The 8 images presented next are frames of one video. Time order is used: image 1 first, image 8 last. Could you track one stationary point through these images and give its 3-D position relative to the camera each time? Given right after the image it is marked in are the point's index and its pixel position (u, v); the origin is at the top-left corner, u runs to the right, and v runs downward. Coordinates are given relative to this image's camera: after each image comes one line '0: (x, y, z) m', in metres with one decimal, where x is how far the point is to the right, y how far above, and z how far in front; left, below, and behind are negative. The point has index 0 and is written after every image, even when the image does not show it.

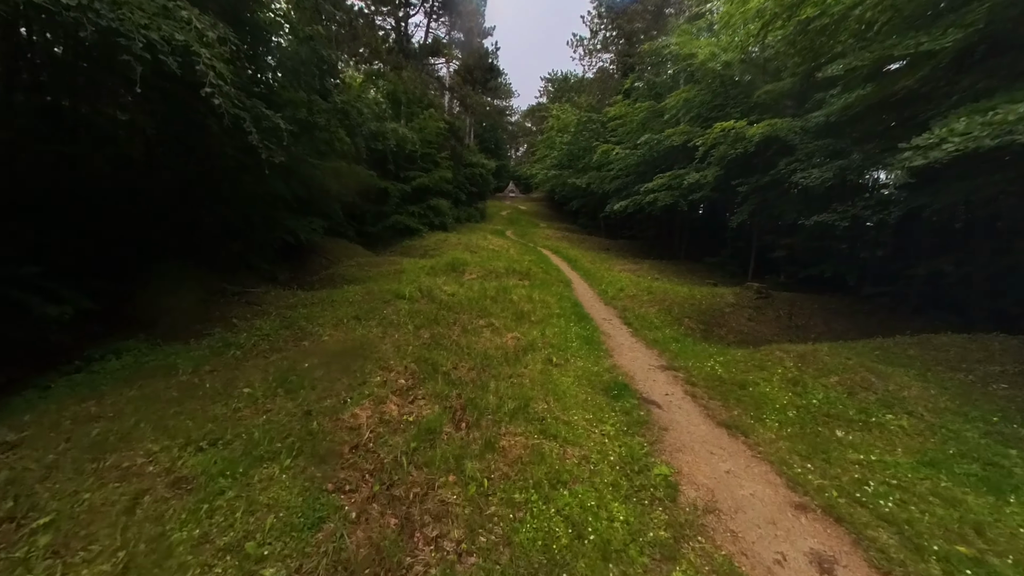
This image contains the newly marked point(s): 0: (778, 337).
0: (+11.2, -2.1, +15.0) m
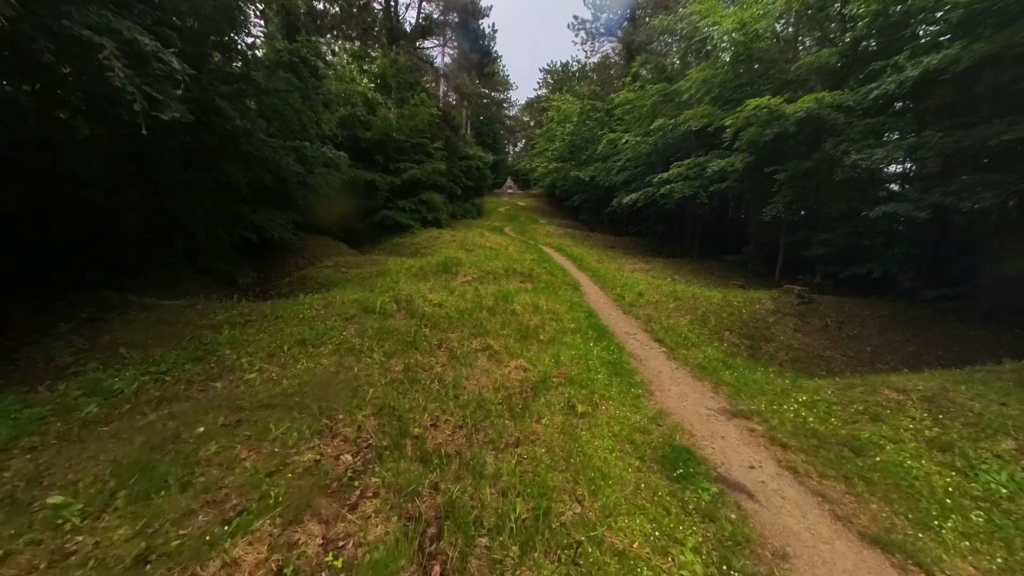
0: (+11.3, -2.2, +12.5) m
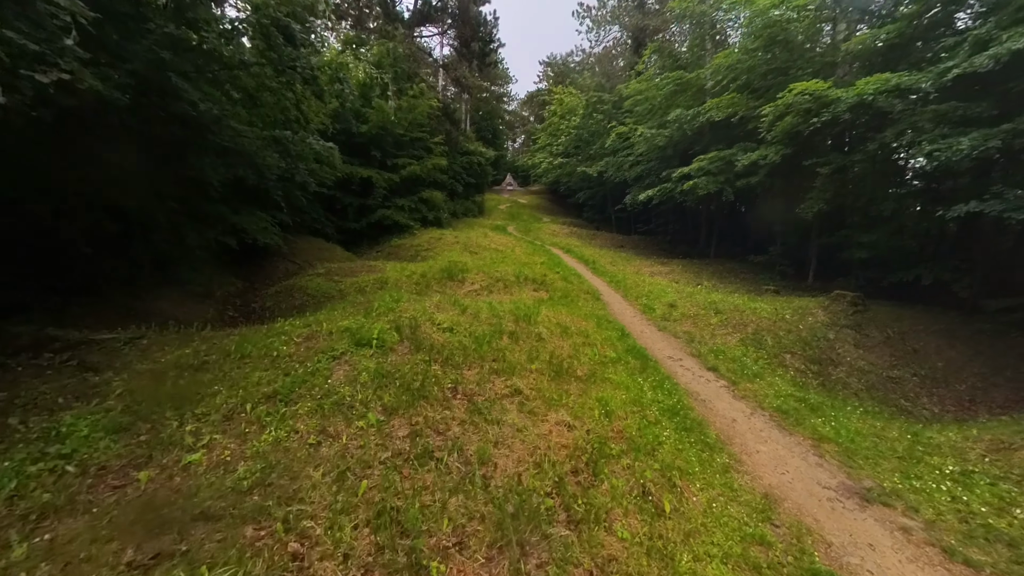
0: (+11.9, -2.6, +10.9) m
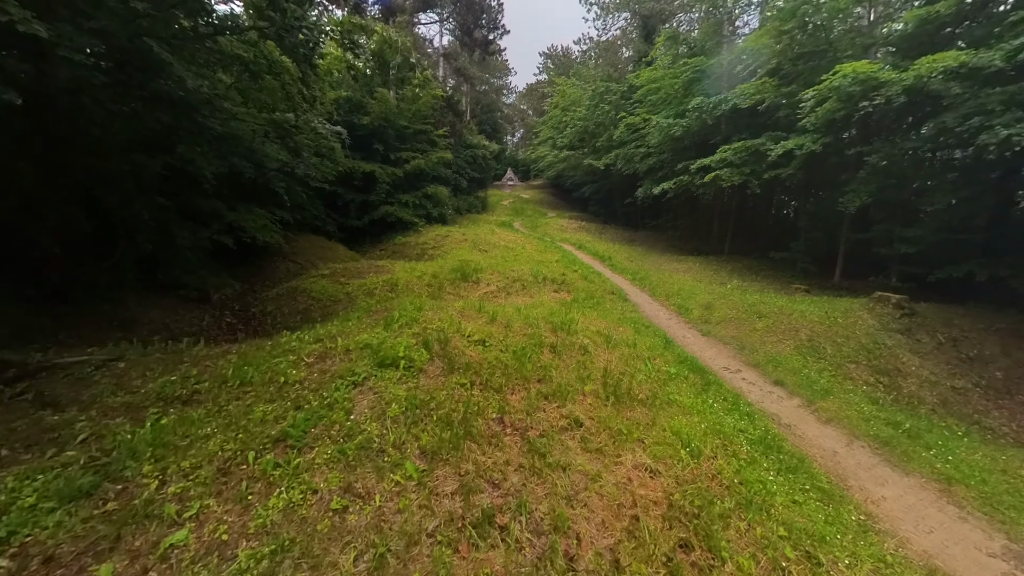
0: (+12.7, -2.6, +9.9) m
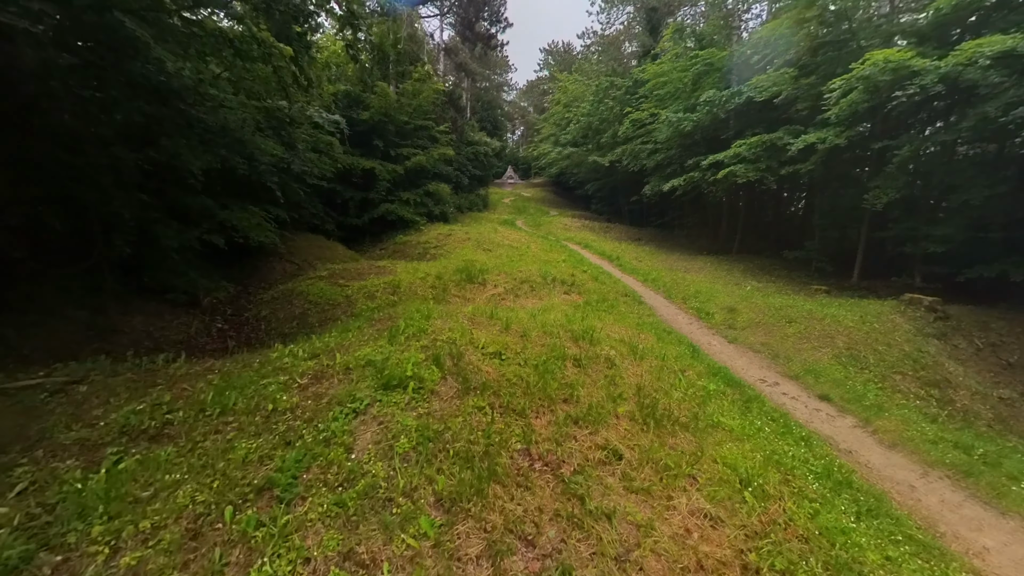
0: (+13.0, -2.7, +9.2) m
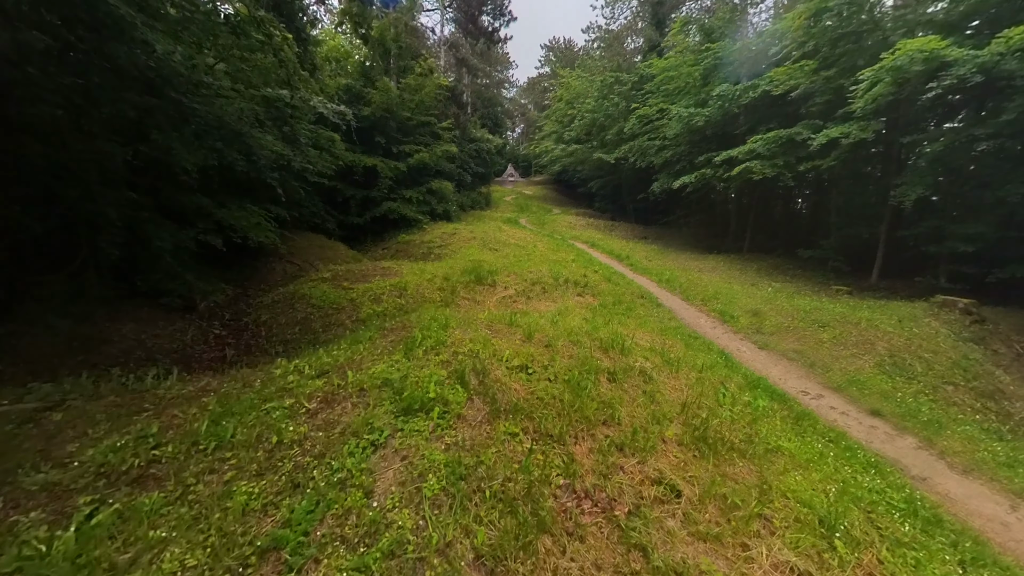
0: (+13.5, -2.7, +8.6) m
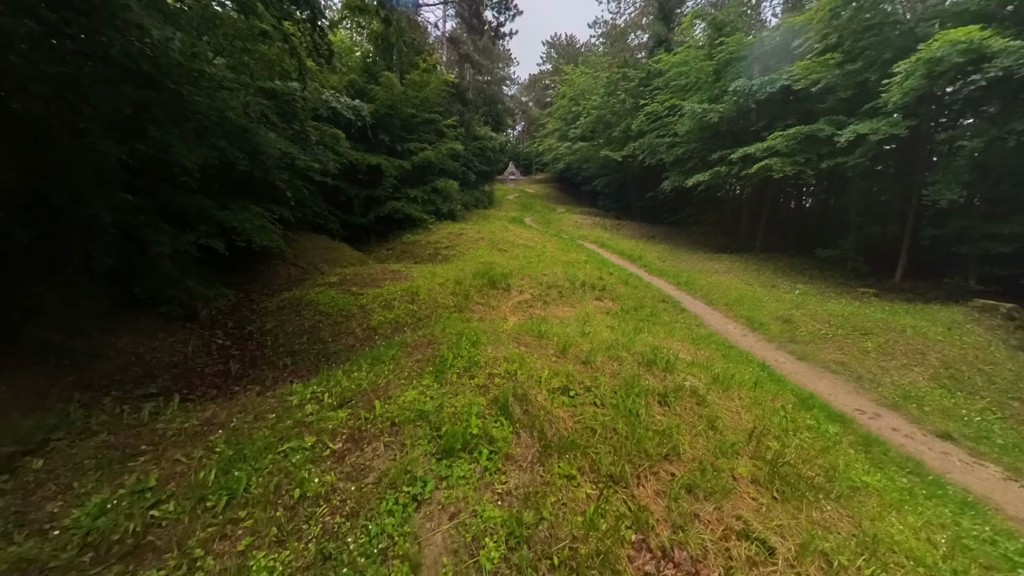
0: (+14.0, -2.9, +8.0) m
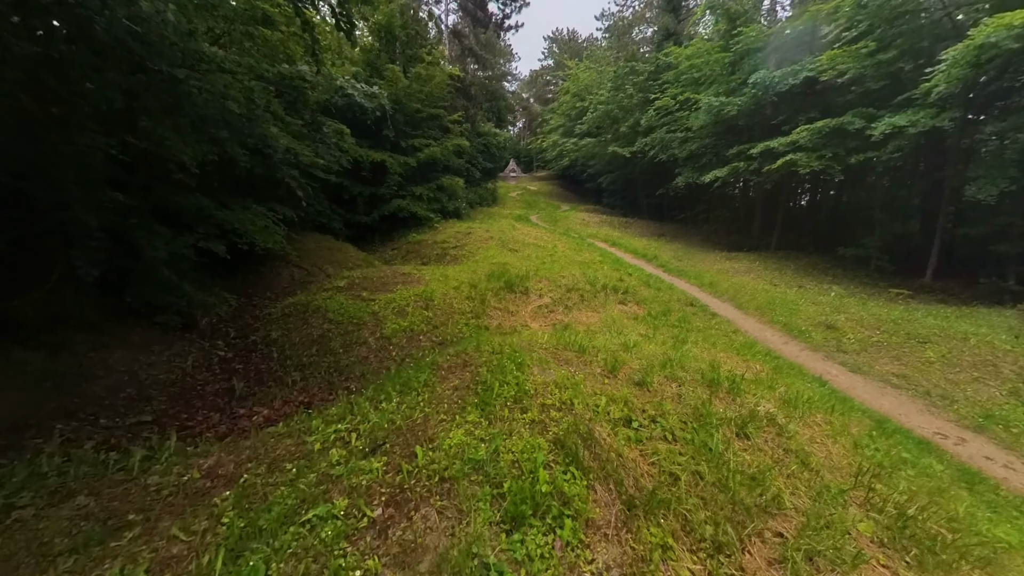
0: (+14.7, -3.0, +7.4) m
